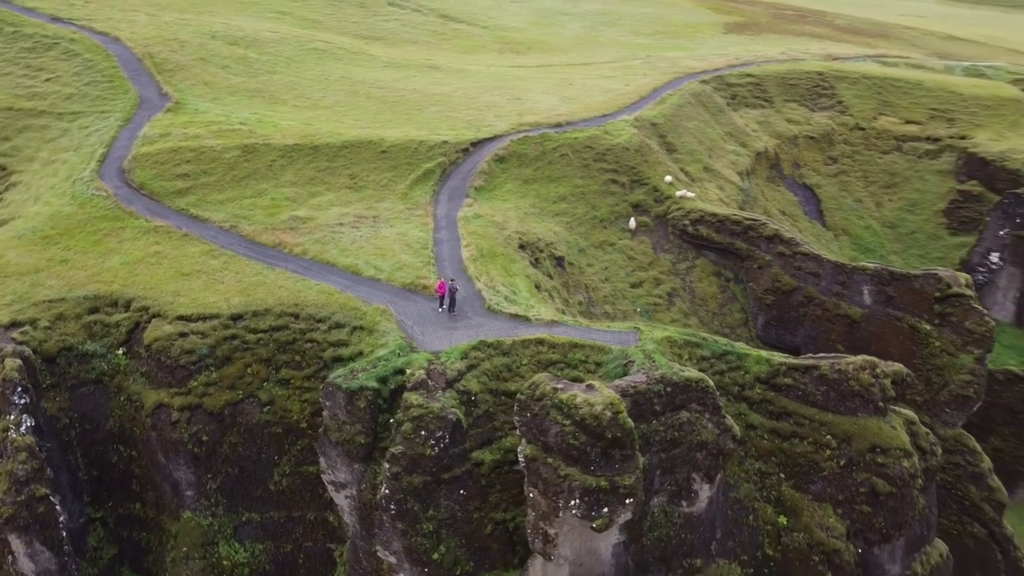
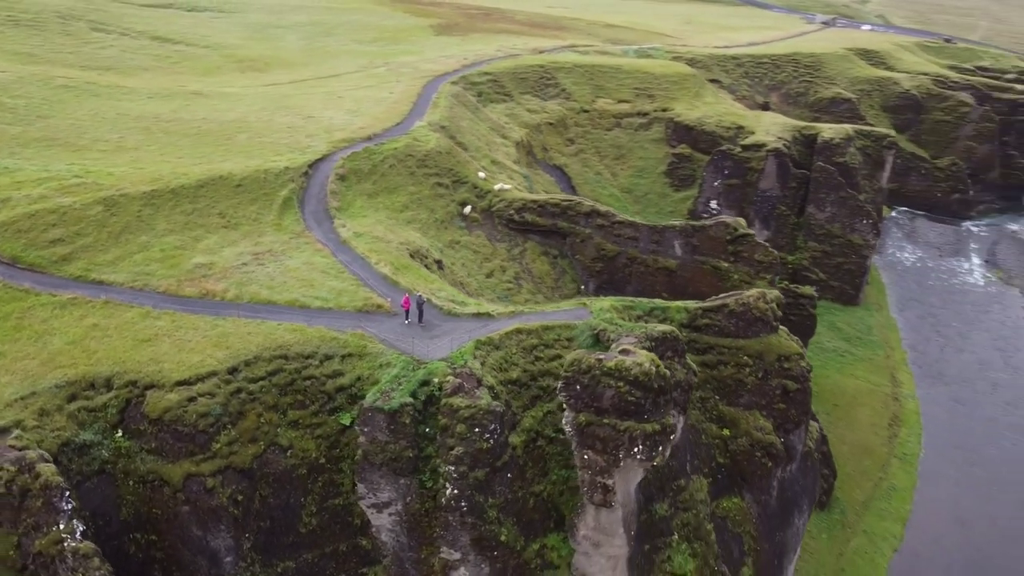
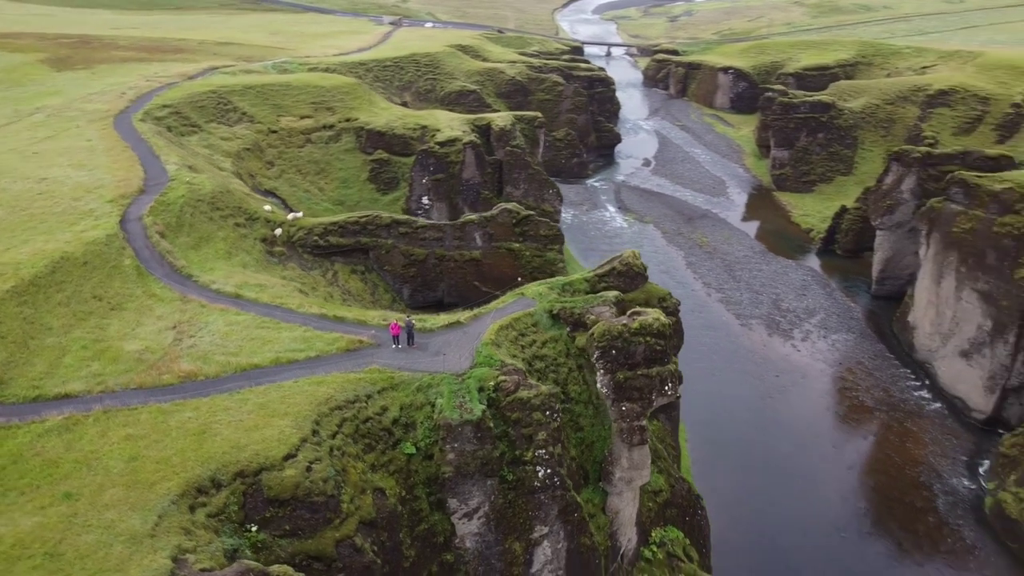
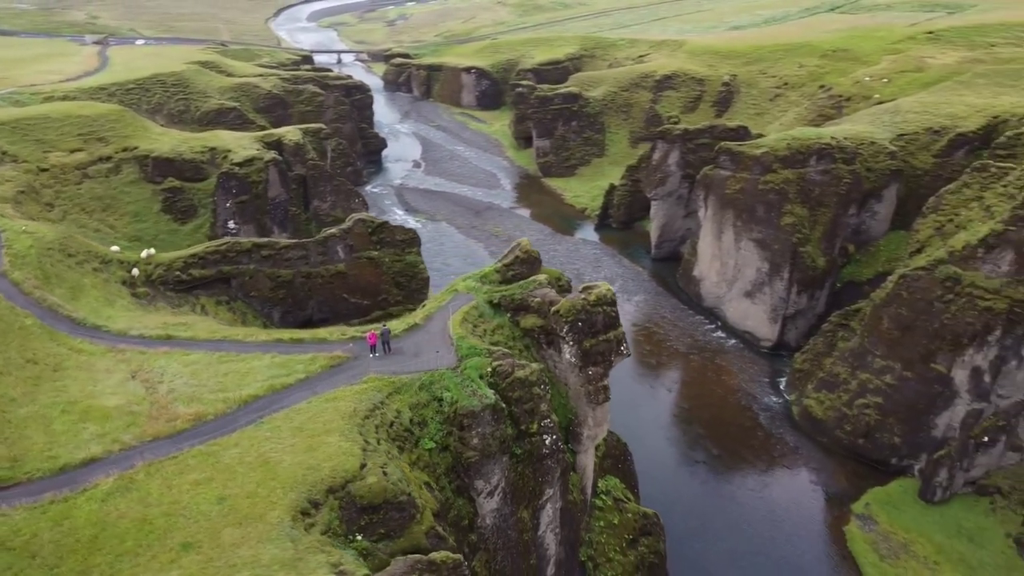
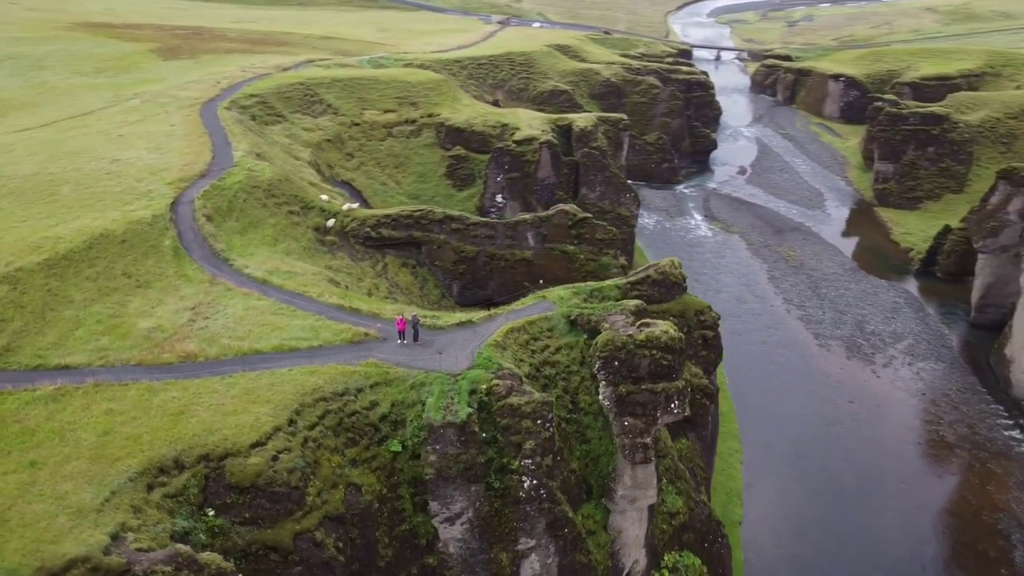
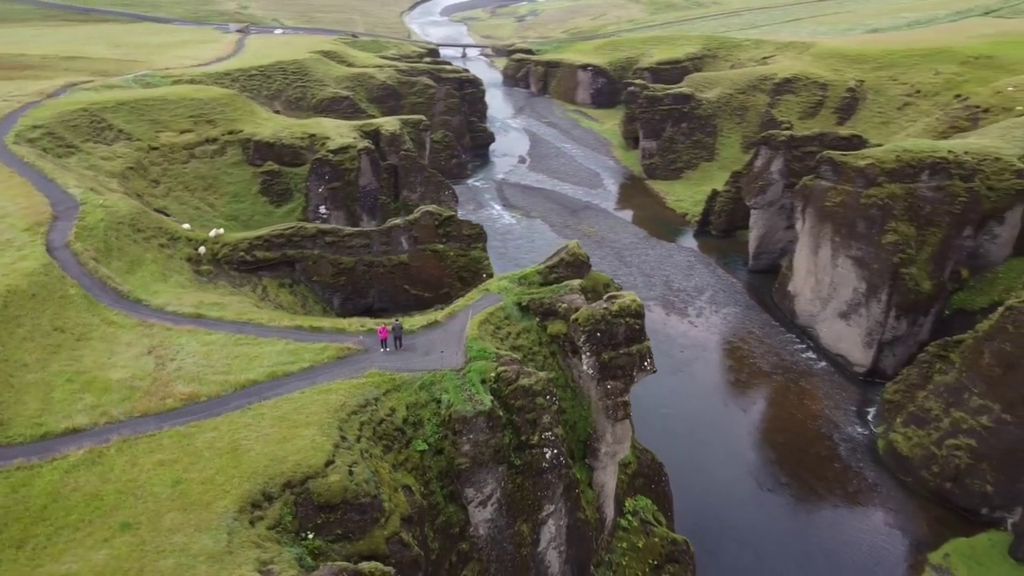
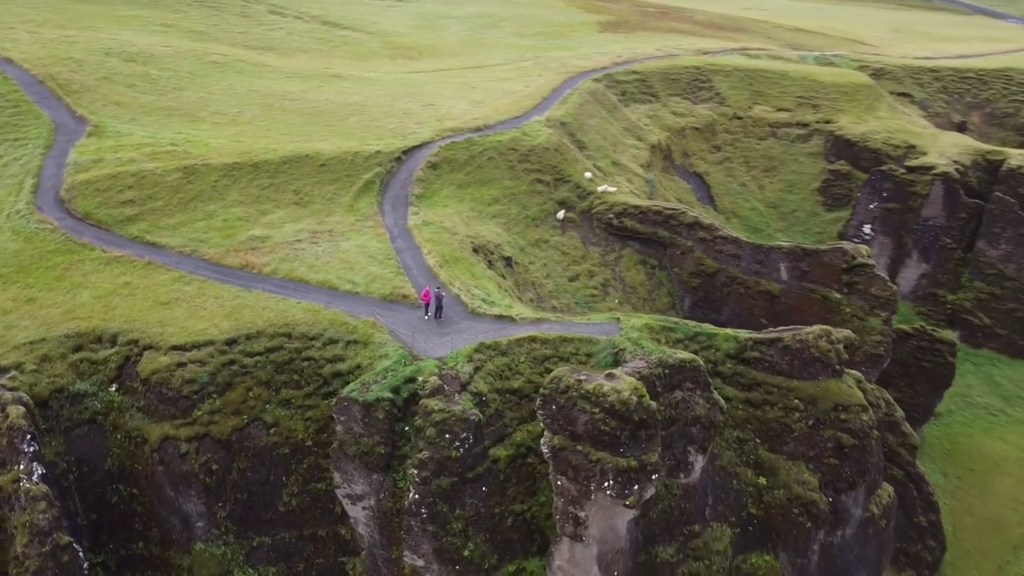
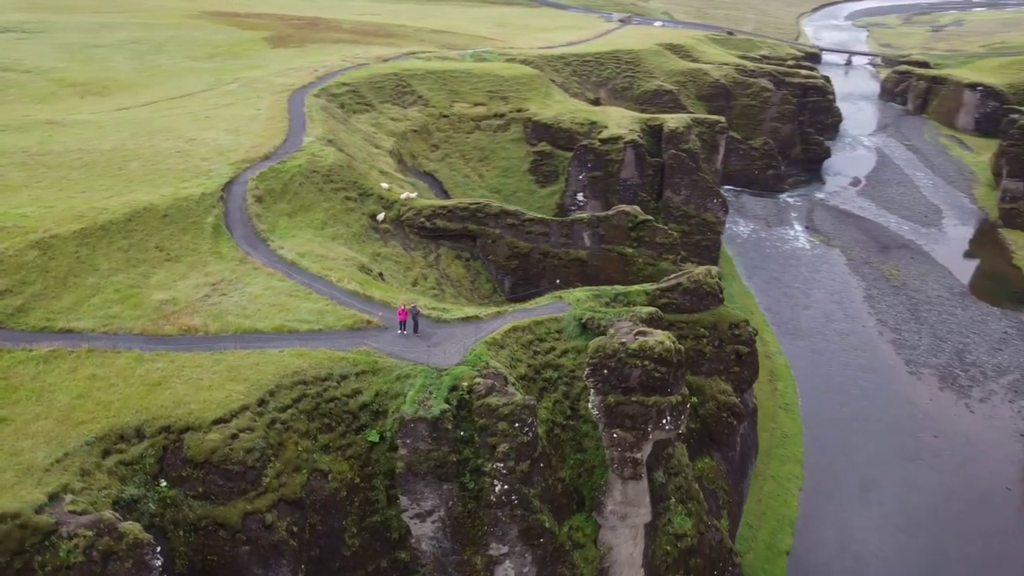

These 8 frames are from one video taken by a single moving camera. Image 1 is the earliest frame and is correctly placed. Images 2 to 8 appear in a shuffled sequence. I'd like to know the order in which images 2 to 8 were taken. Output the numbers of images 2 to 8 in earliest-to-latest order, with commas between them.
7, 2, 8, 5, 3, 6, 4
